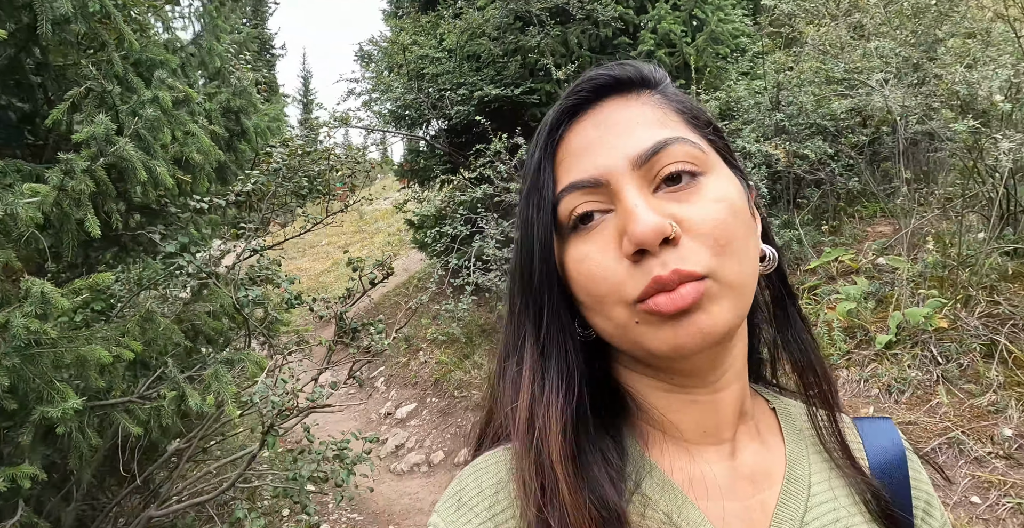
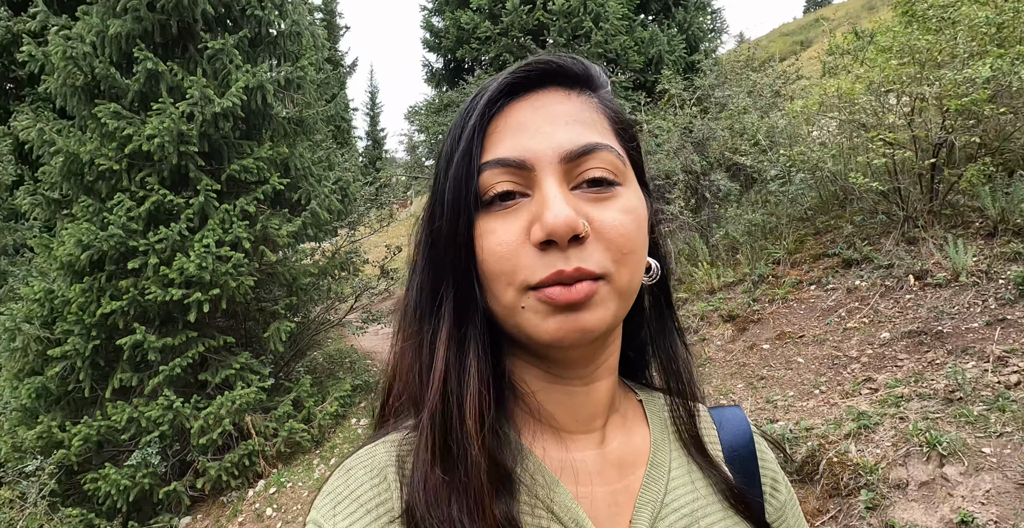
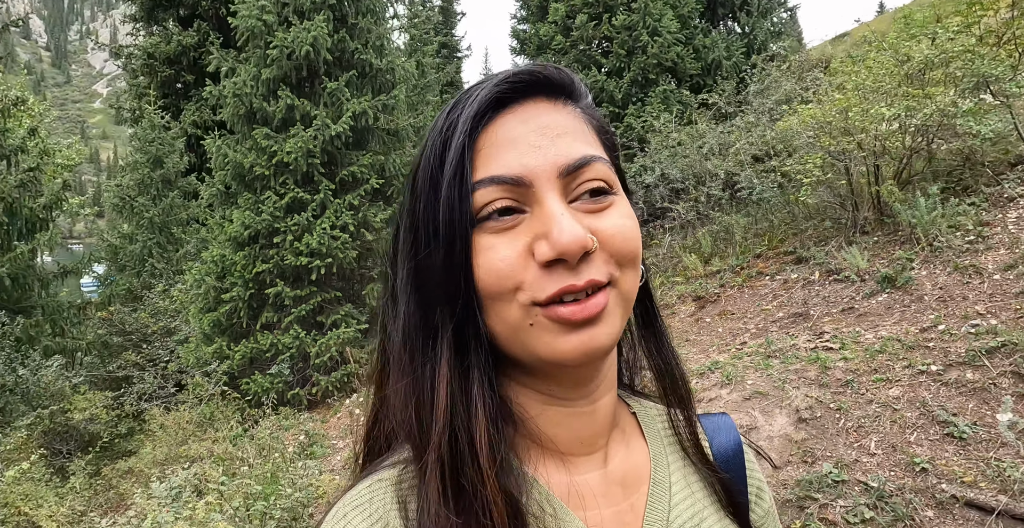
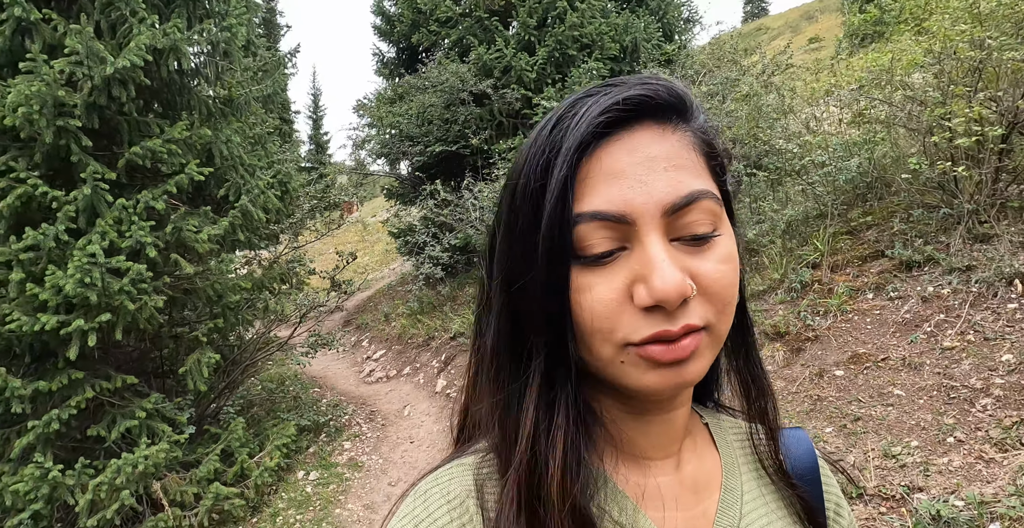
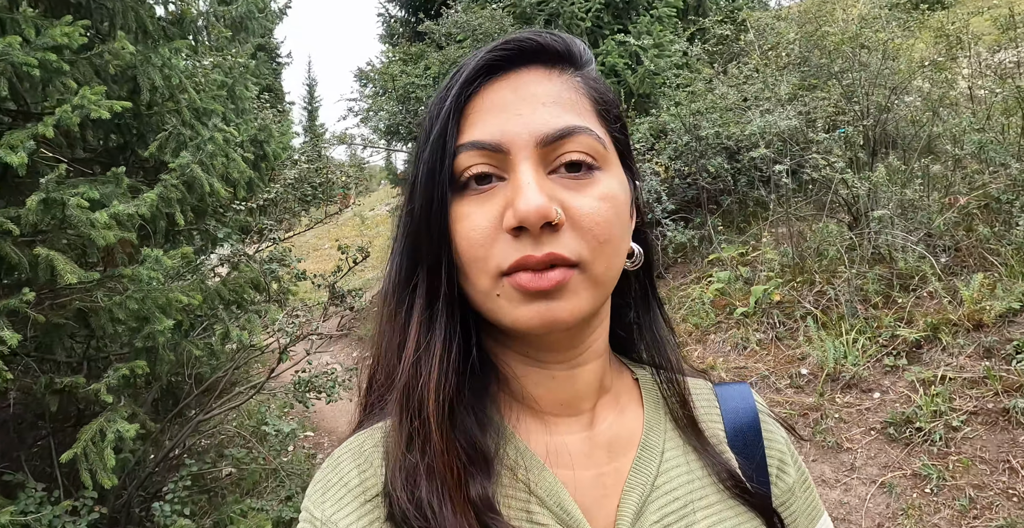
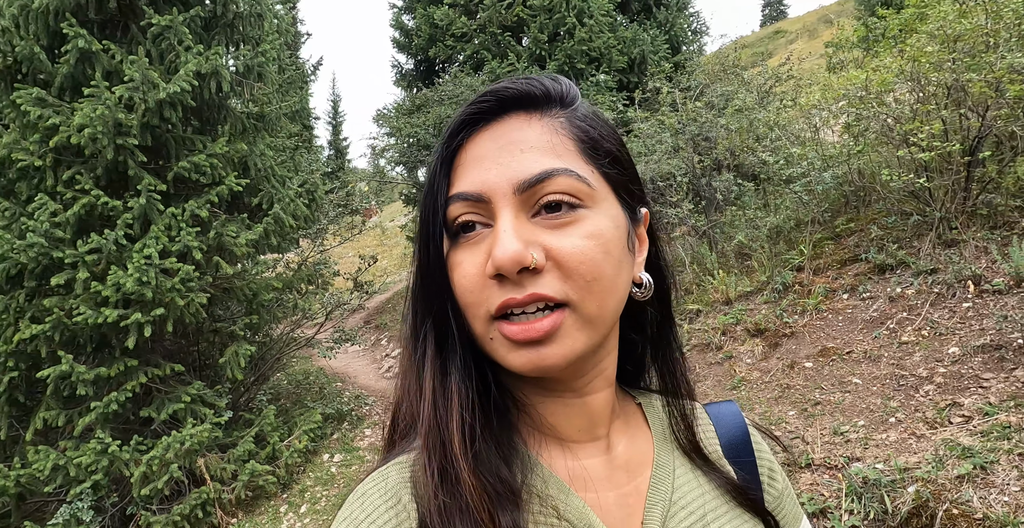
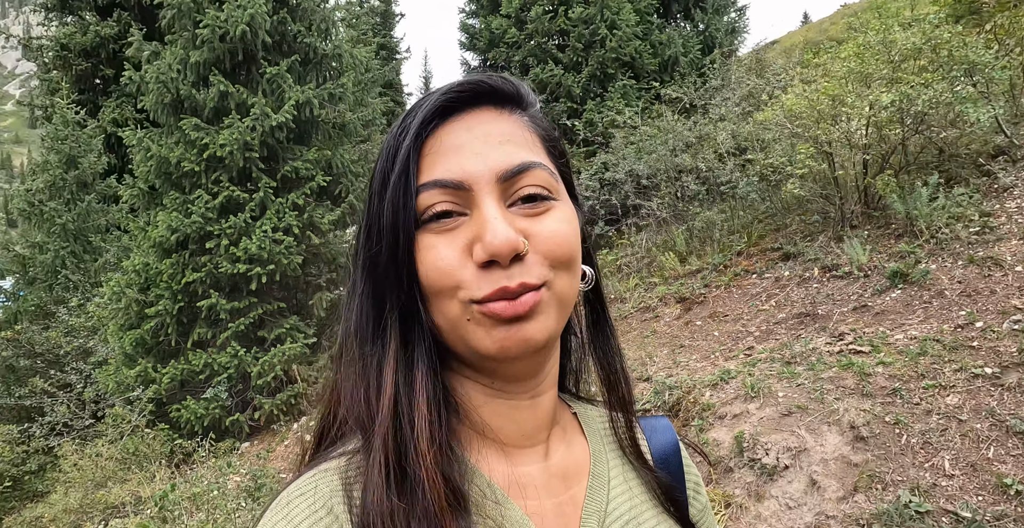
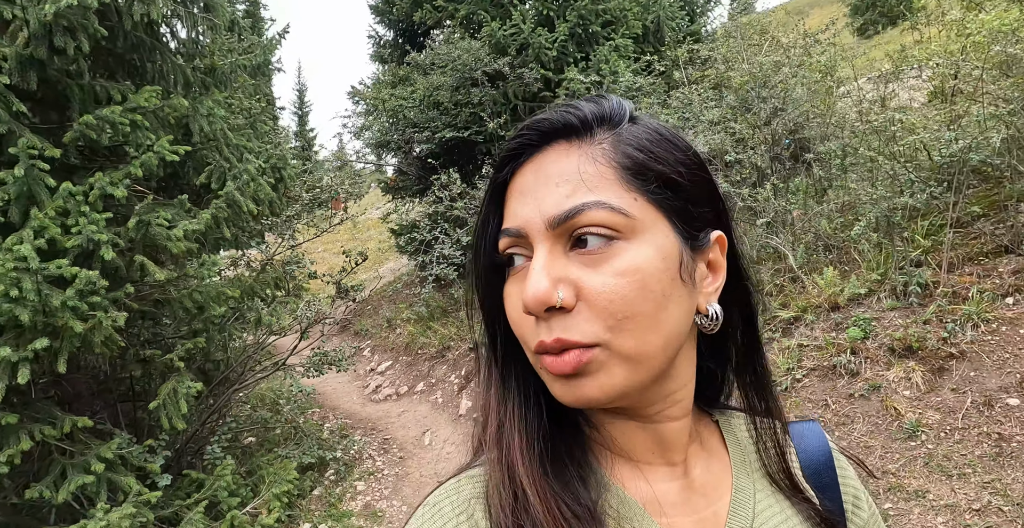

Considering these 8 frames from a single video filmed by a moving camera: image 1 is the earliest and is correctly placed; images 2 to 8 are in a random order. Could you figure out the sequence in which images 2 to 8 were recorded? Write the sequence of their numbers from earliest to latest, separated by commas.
5, 8, 4, 6, 2, 7, 3
